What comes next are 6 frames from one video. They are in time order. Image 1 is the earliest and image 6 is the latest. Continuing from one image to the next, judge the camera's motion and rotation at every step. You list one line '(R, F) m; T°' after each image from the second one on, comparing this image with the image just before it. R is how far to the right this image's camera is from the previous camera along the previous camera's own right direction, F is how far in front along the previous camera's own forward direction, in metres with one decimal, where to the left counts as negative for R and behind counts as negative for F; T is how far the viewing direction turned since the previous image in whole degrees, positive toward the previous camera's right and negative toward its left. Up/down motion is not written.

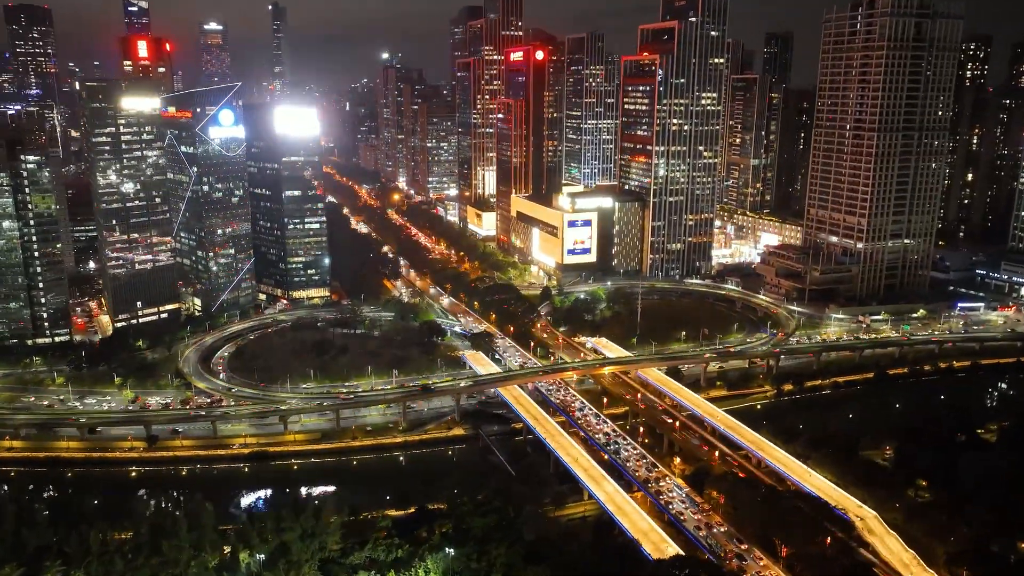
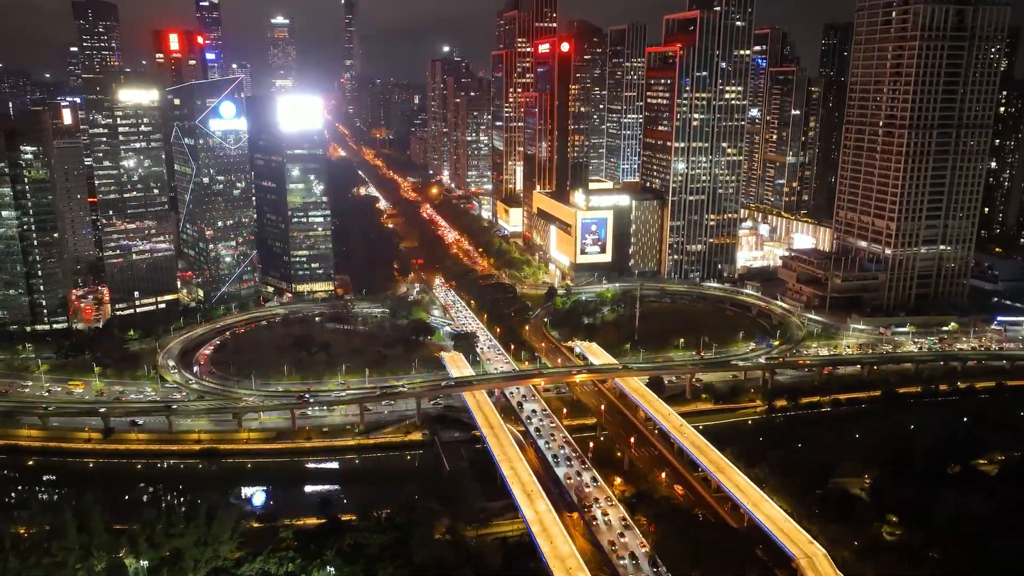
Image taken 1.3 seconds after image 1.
(+6.0, +2.4) m; -5°
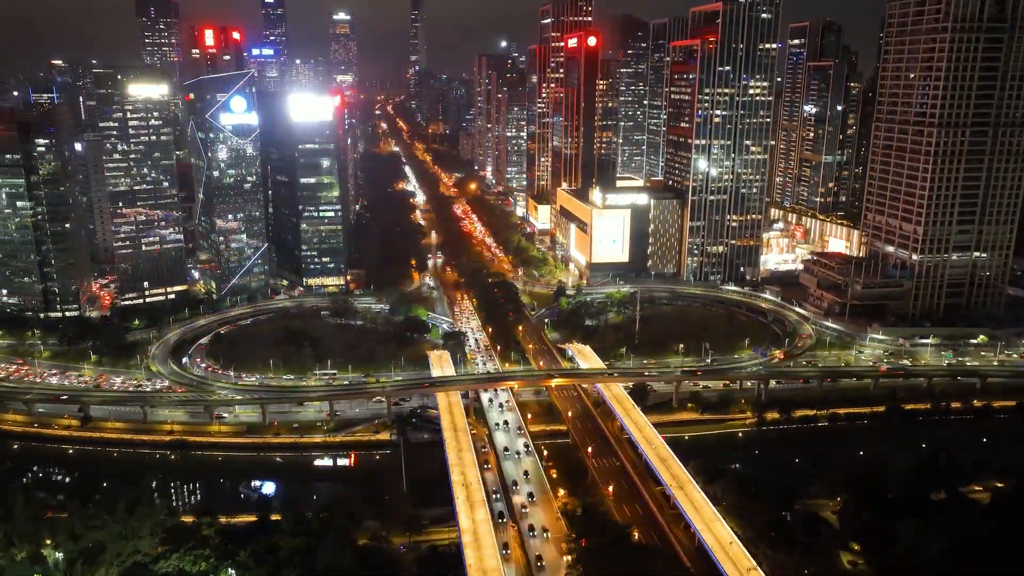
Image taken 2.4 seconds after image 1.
(+5.1, +1.4) m; -5°
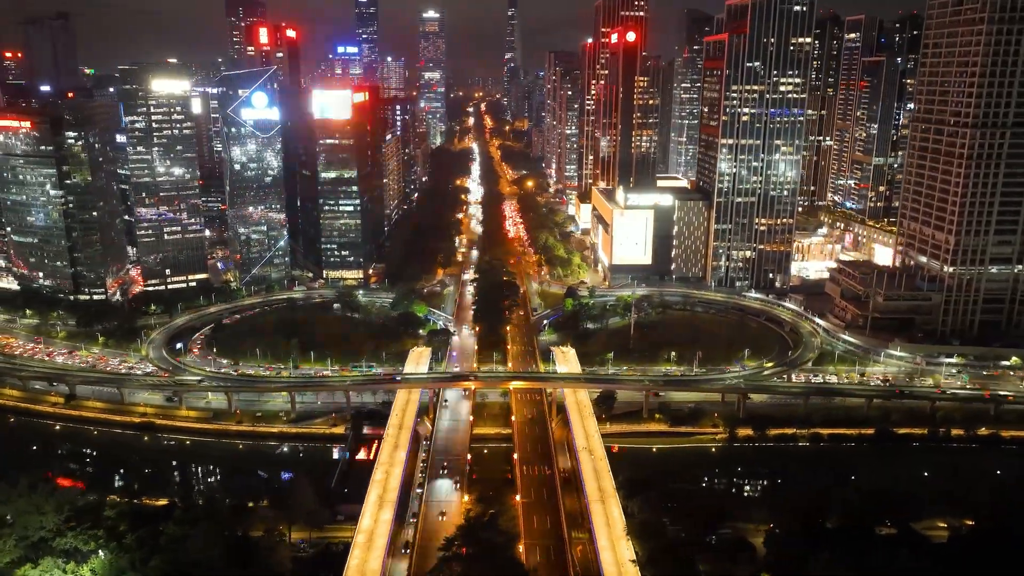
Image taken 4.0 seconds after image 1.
(+7.6, +1.2) m; -7°
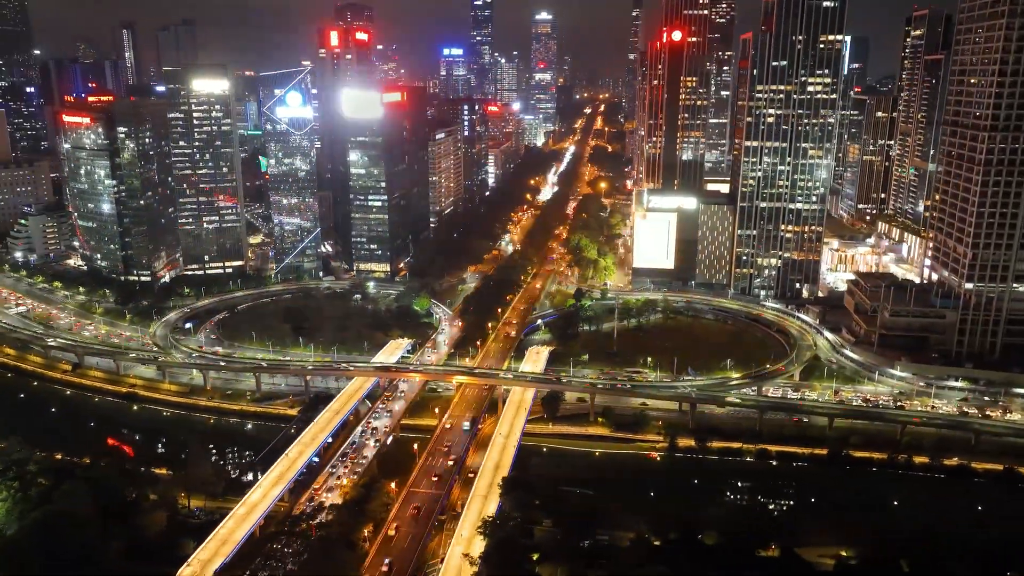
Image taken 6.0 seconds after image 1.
(+10.1, 0.0) m; -9°
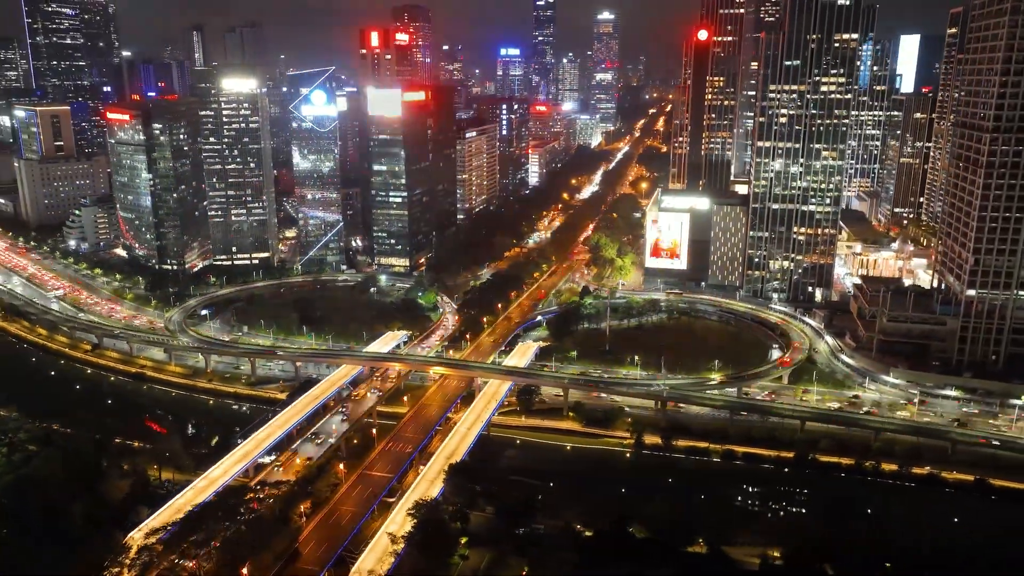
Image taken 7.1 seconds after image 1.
(+5.3, -1.0) m; -5°
